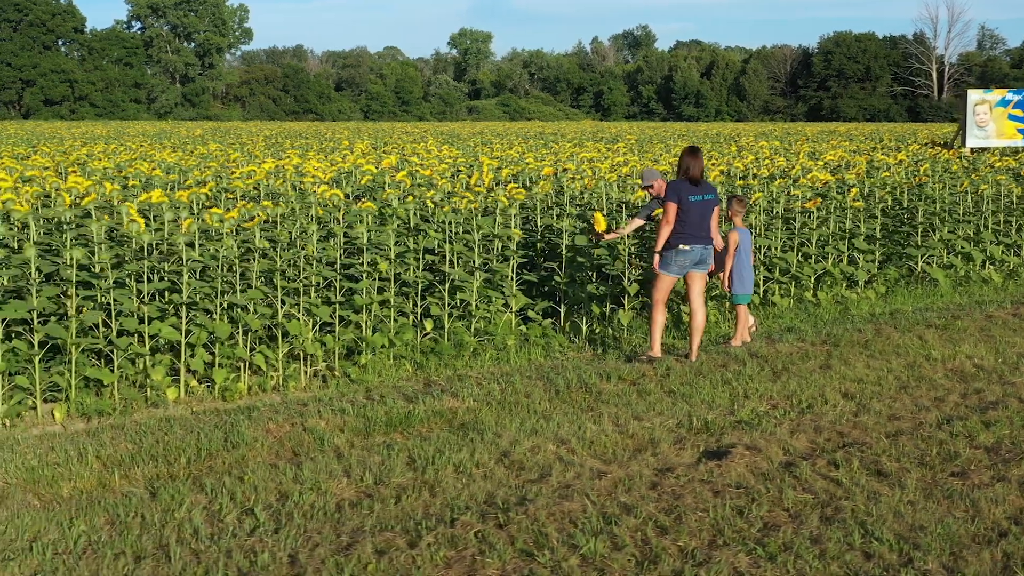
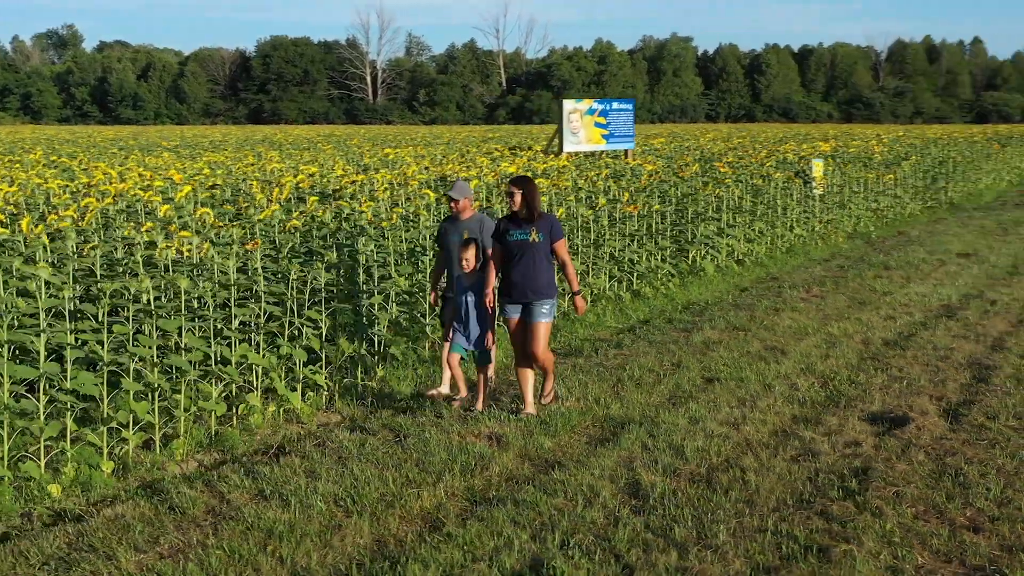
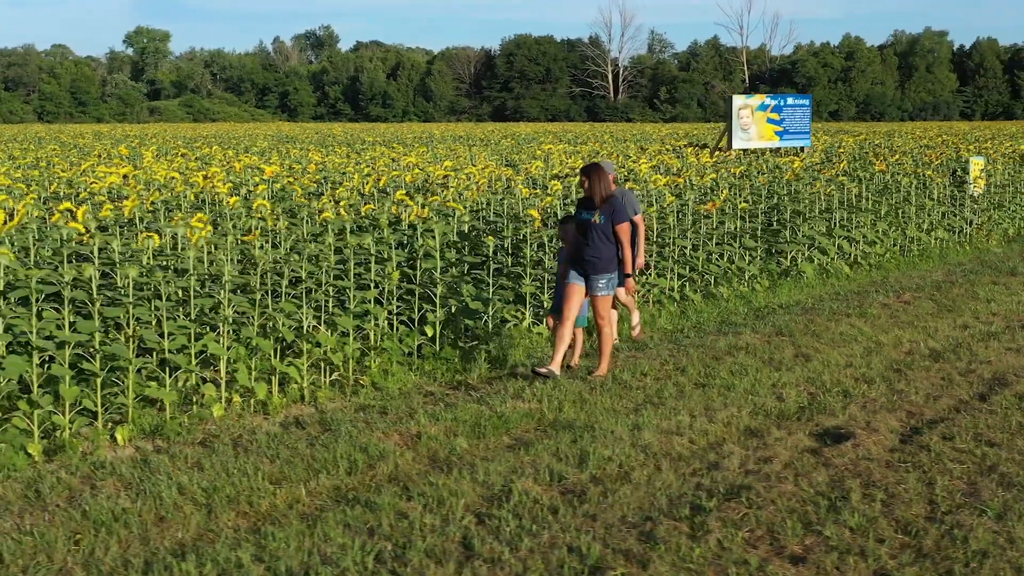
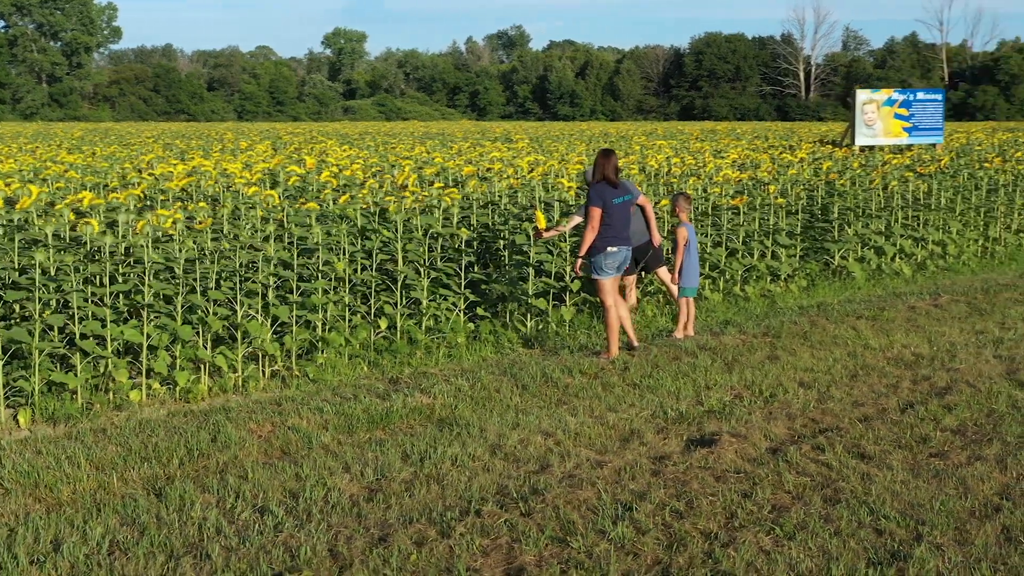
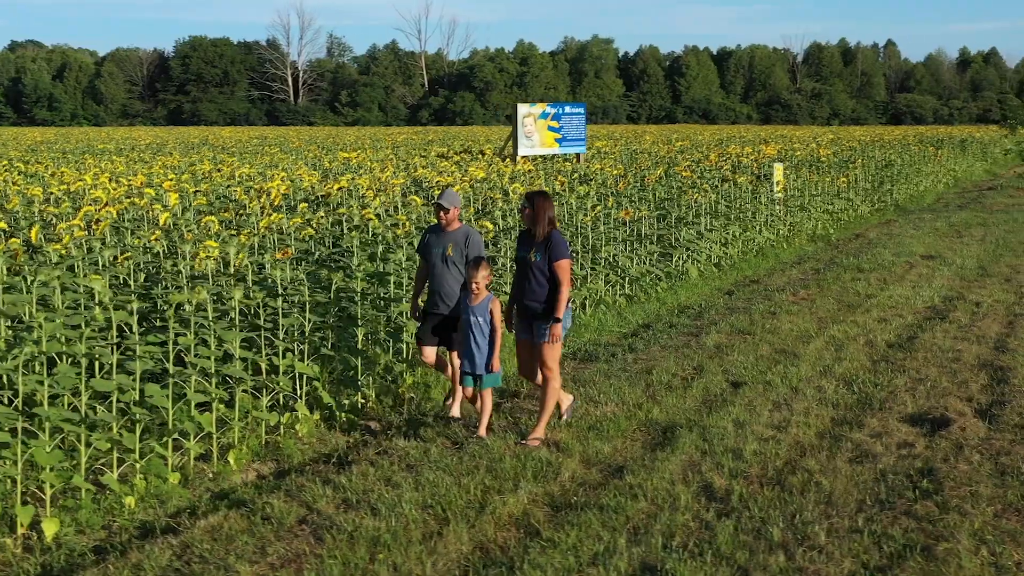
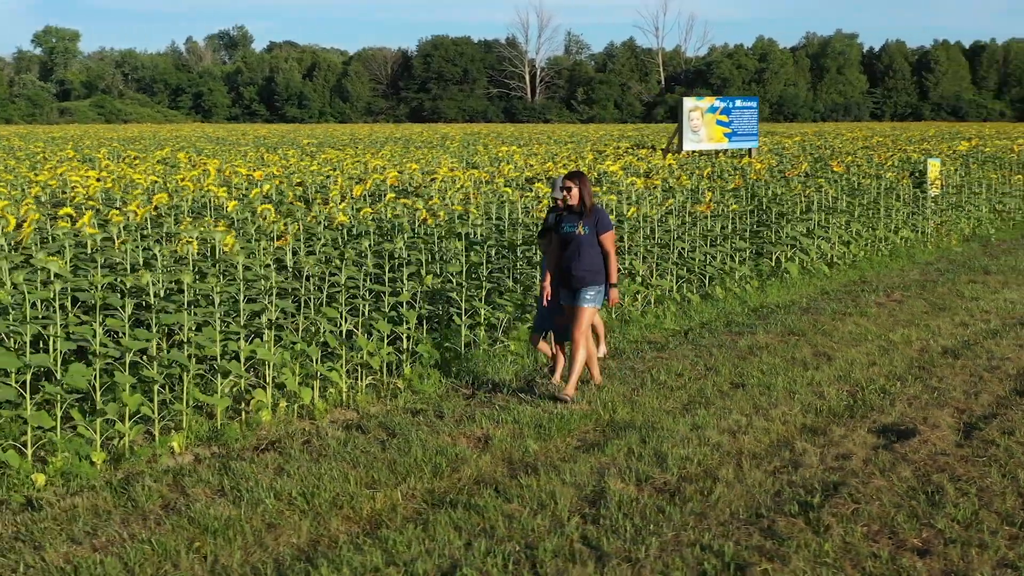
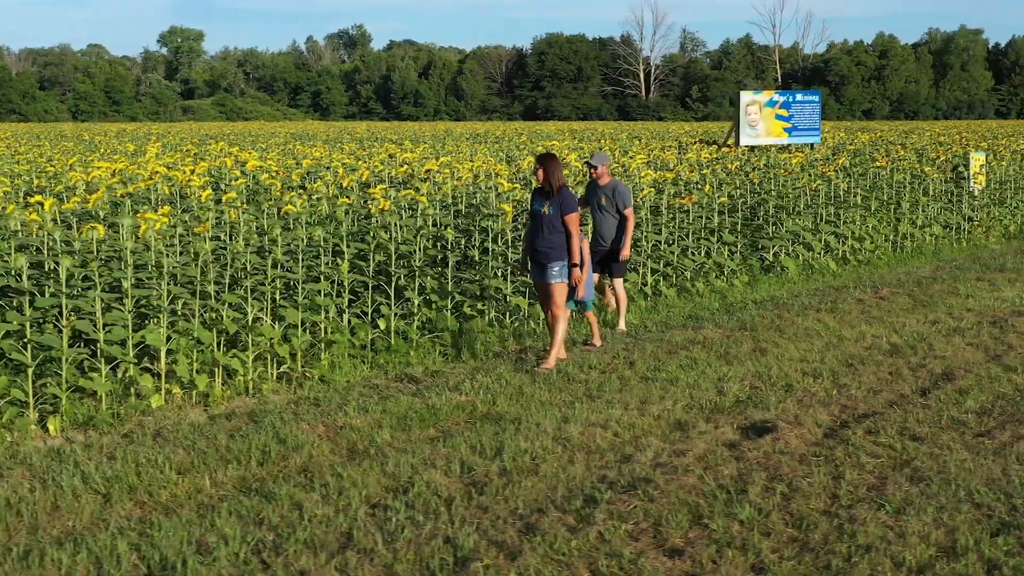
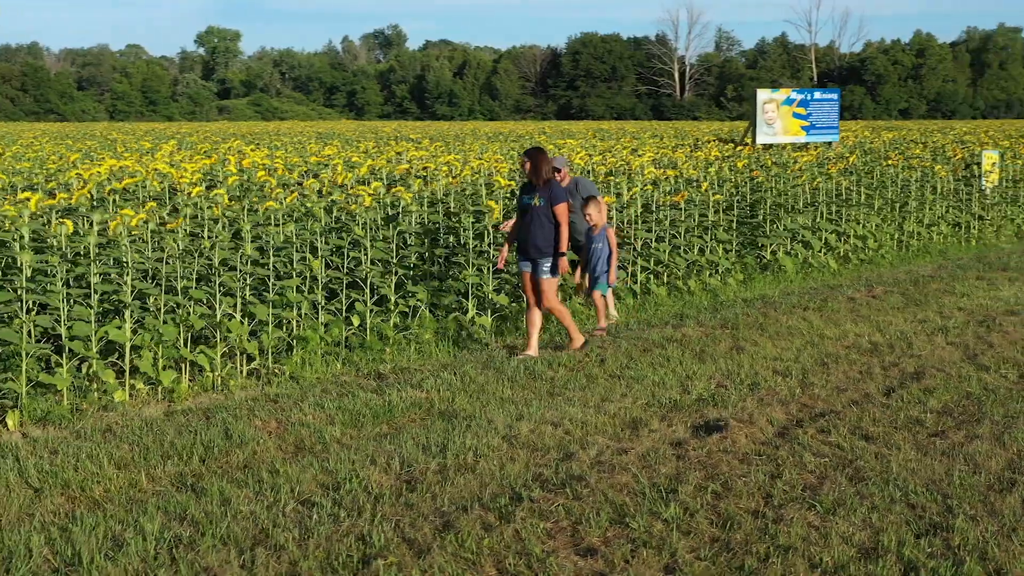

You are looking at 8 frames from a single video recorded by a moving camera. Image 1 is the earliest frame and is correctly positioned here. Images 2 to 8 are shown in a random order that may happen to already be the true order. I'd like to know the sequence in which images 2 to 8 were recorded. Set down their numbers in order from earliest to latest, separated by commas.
4, 8, 7, 3, 6, 2, 5
